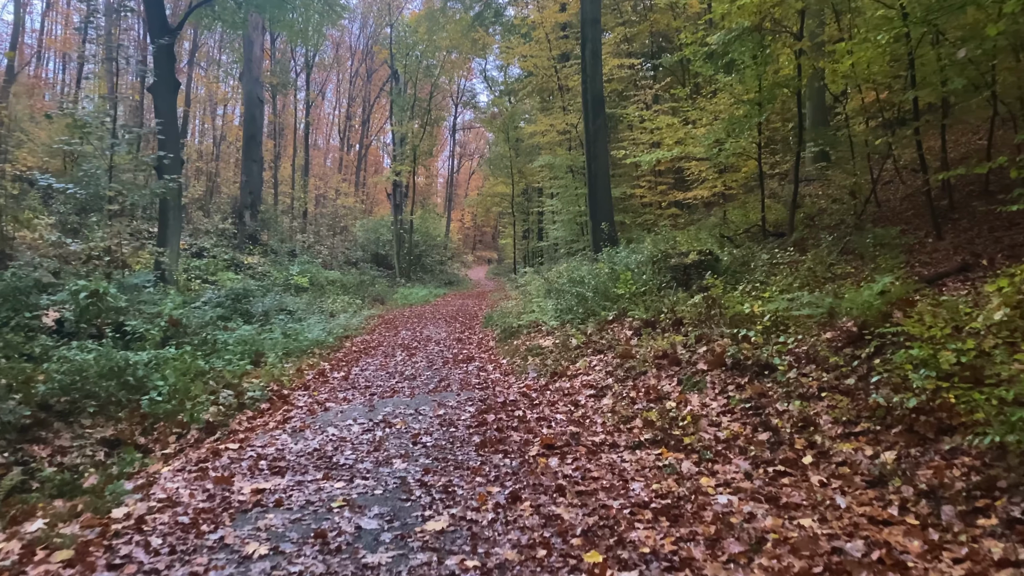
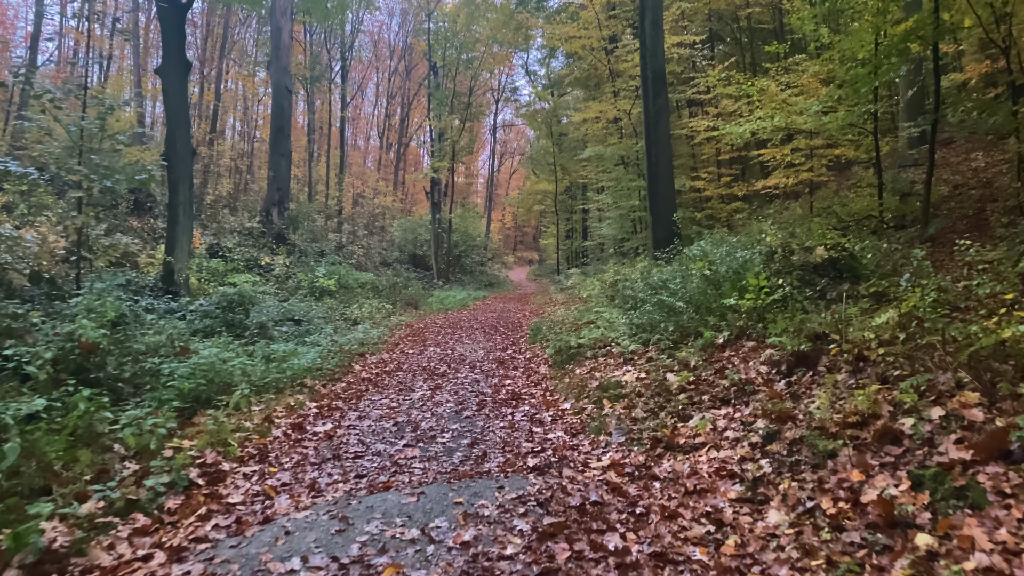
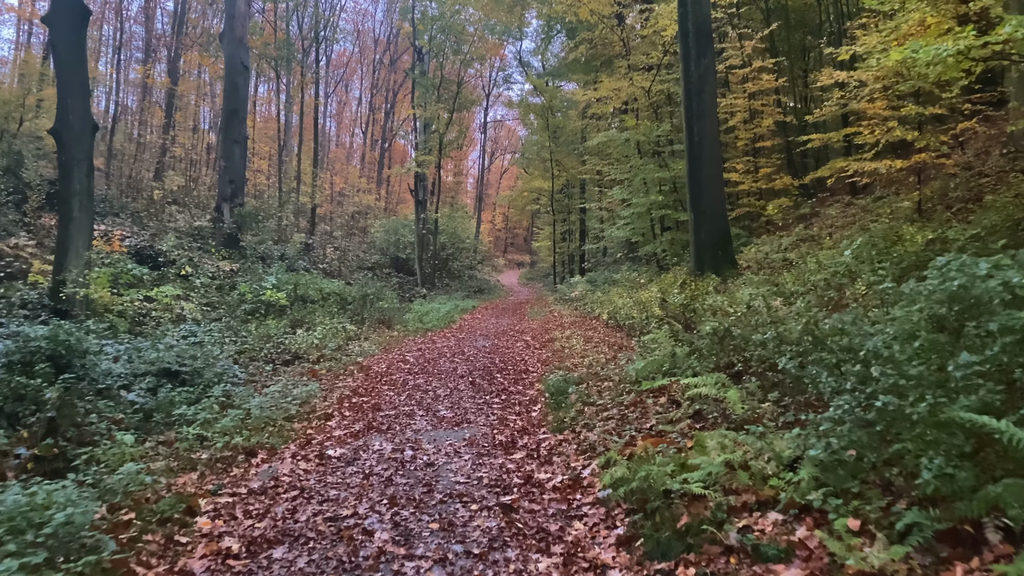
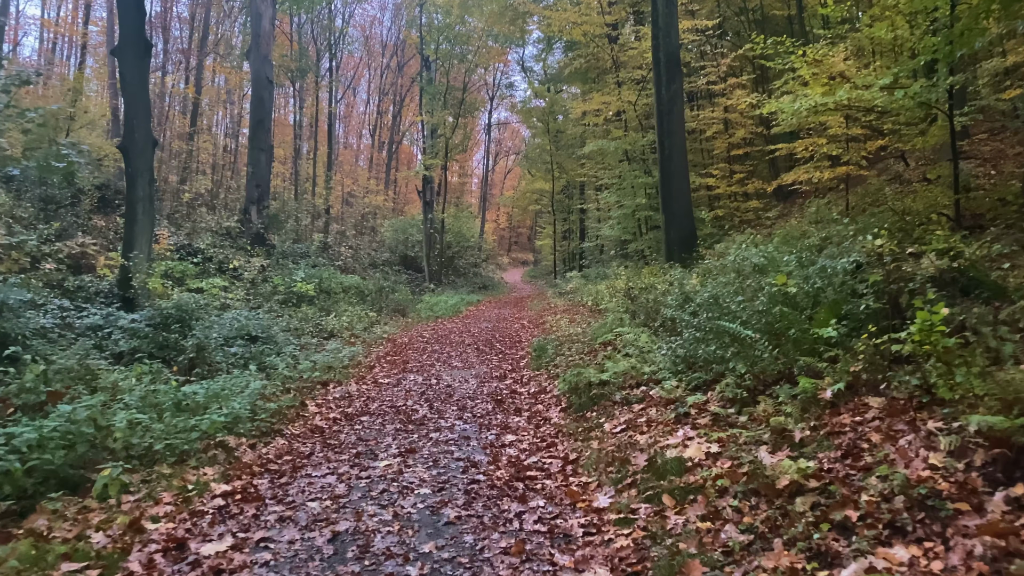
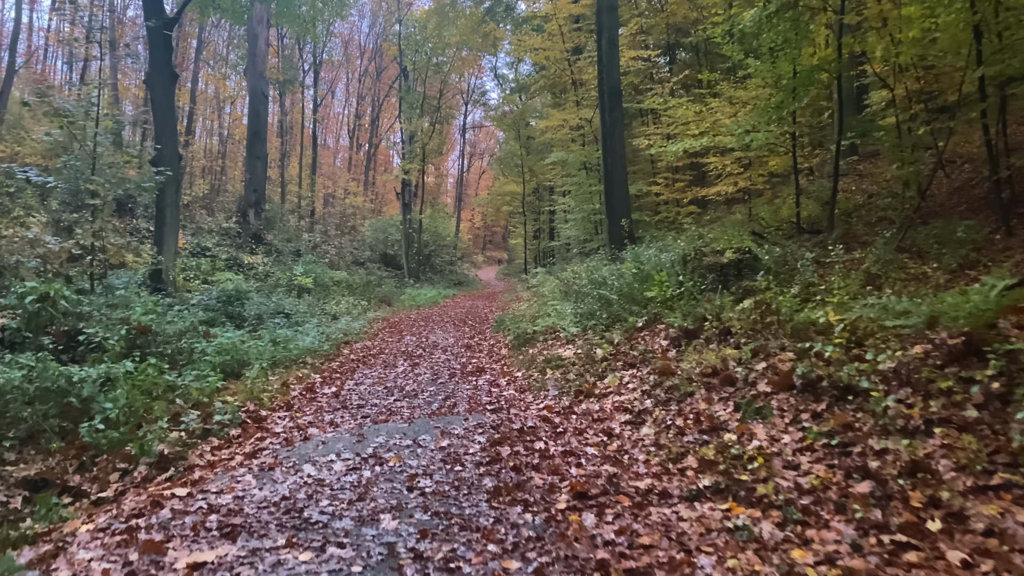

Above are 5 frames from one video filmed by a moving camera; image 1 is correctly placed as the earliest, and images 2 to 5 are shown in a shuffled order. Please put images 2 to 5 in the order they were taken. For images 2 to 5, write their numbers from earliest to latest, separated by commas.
5, 2, 4, 3
